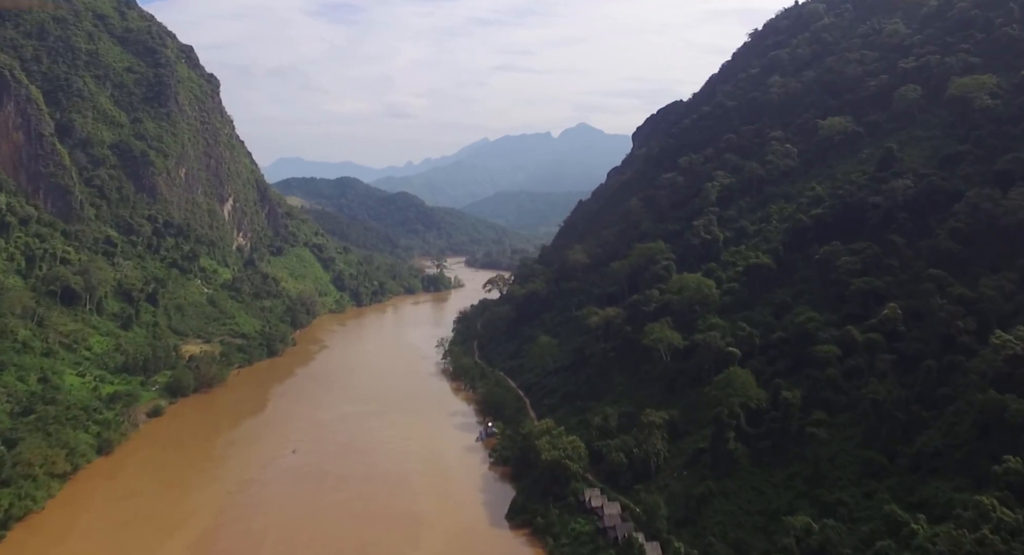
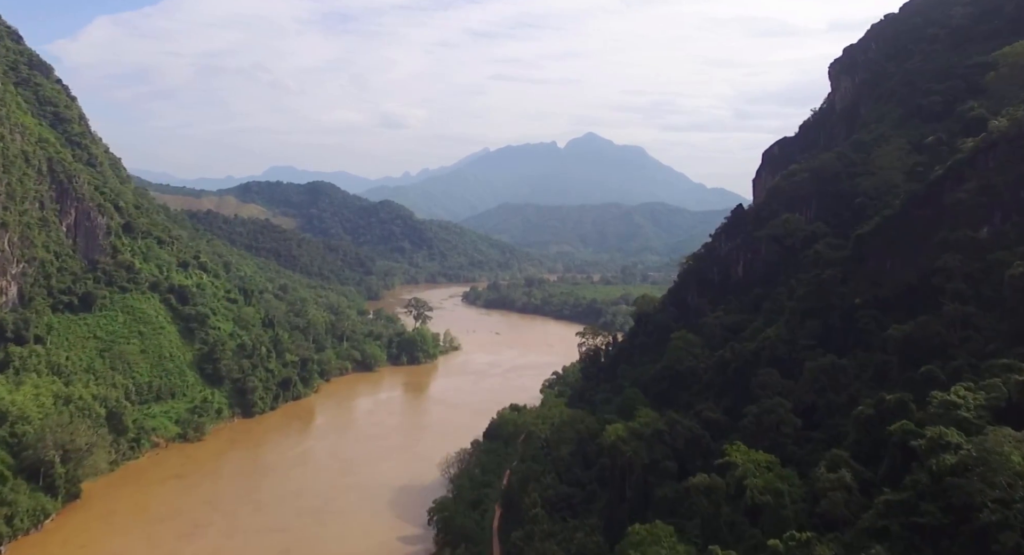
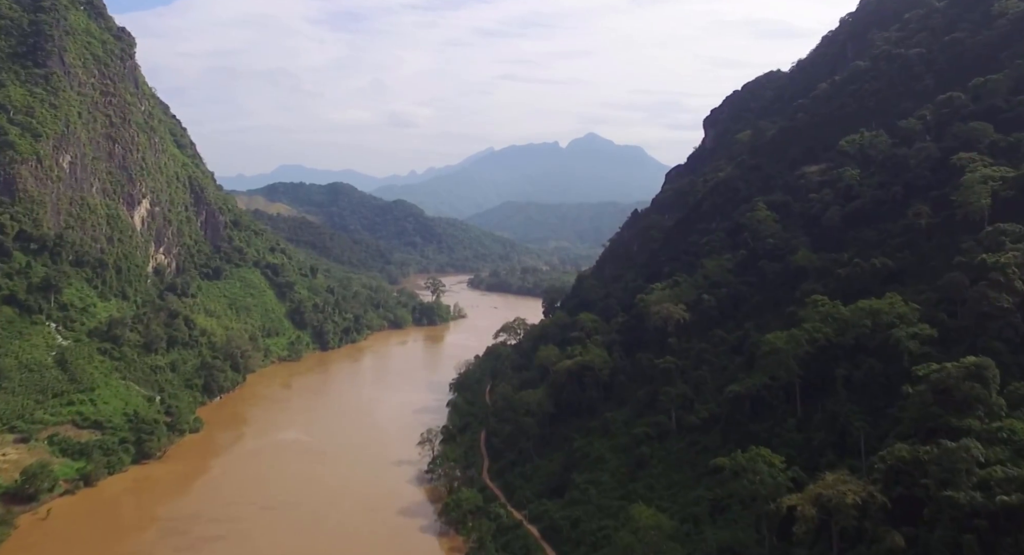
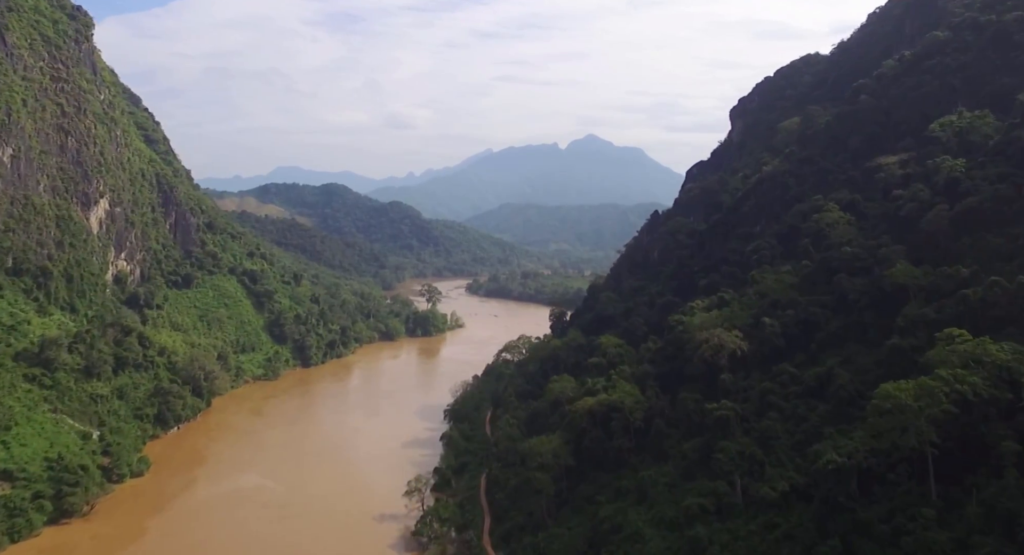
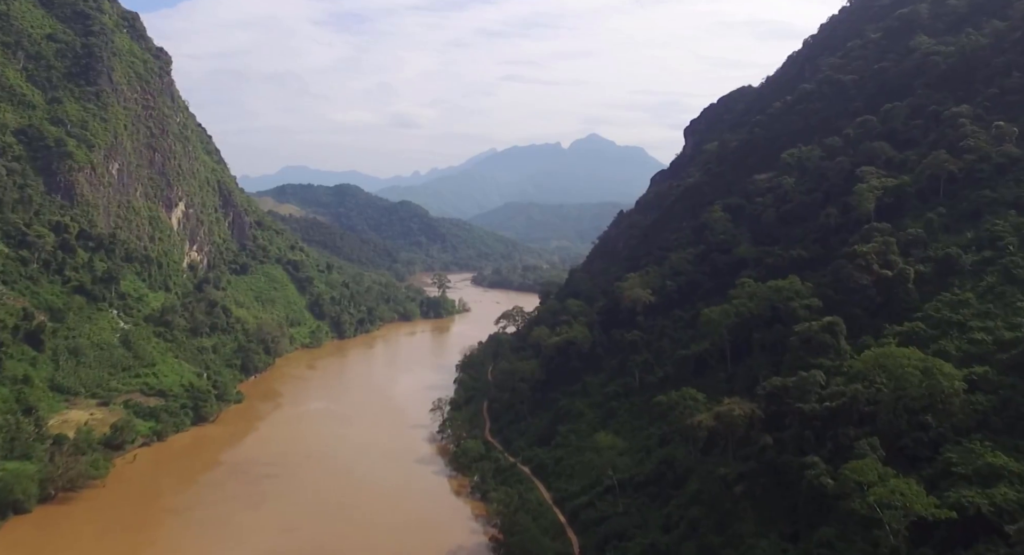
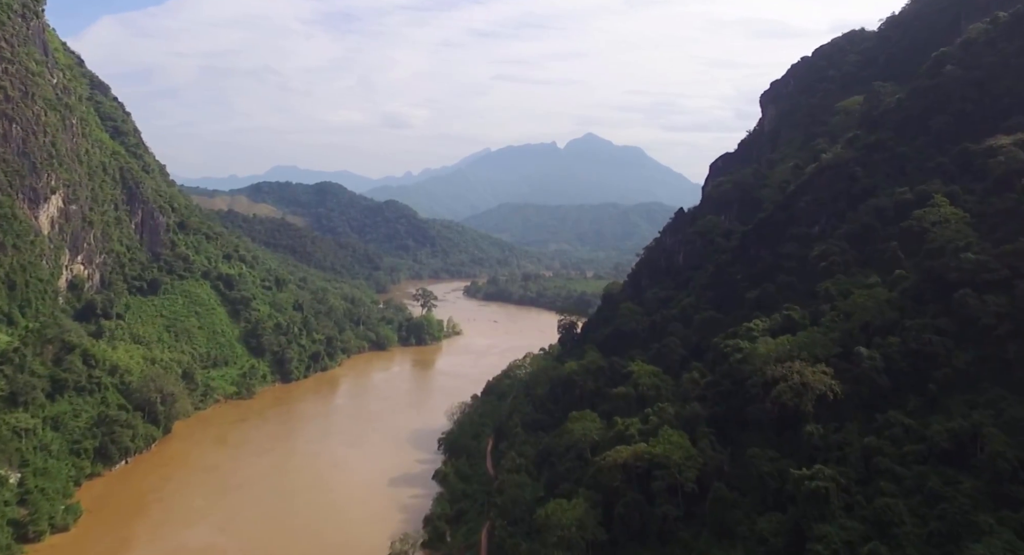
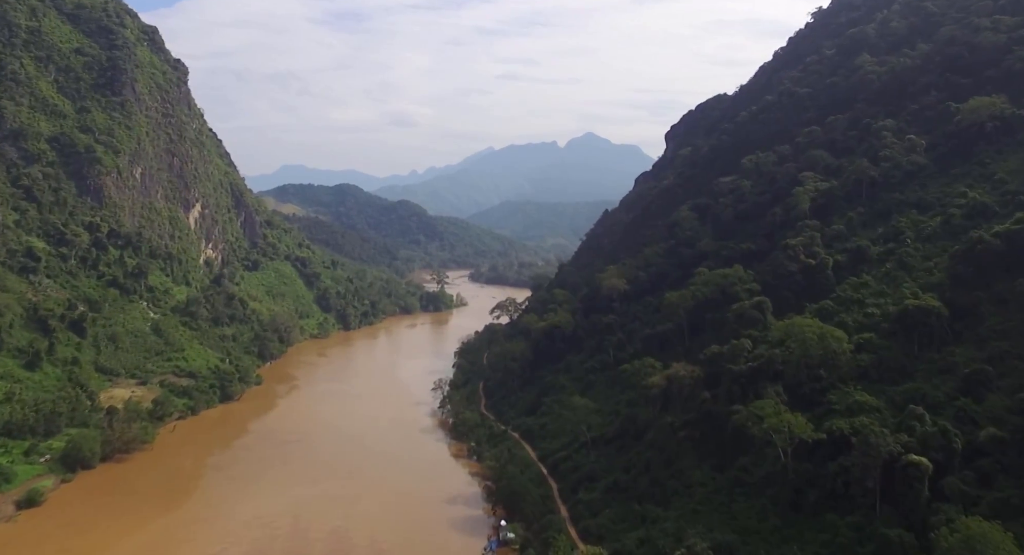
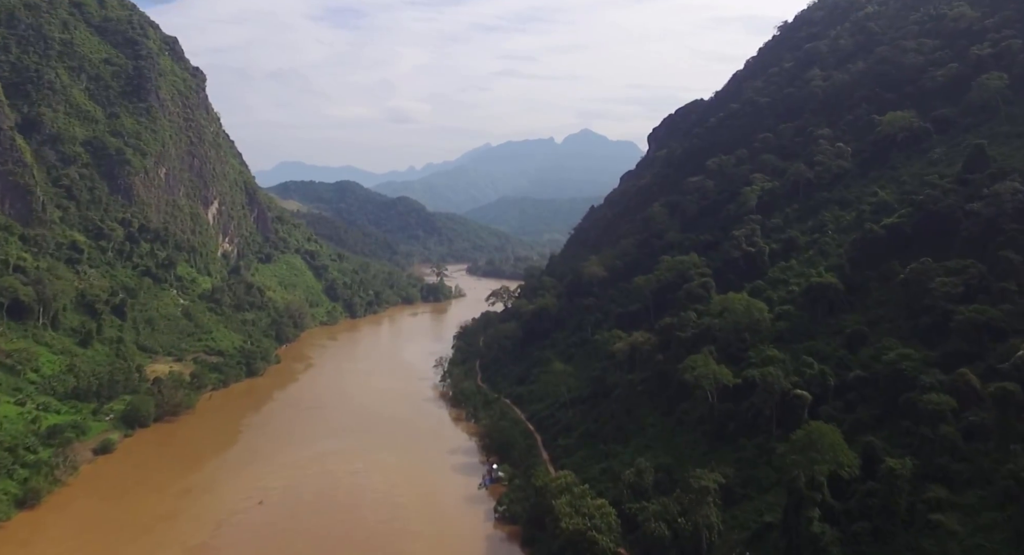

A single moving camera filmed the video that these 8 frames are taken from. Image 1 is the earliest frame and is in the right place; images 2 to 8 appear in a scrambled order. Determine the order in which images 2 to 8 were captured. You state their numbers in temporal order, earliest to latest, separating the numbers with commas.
8, 7, 5, 3, 4, 6, 2
